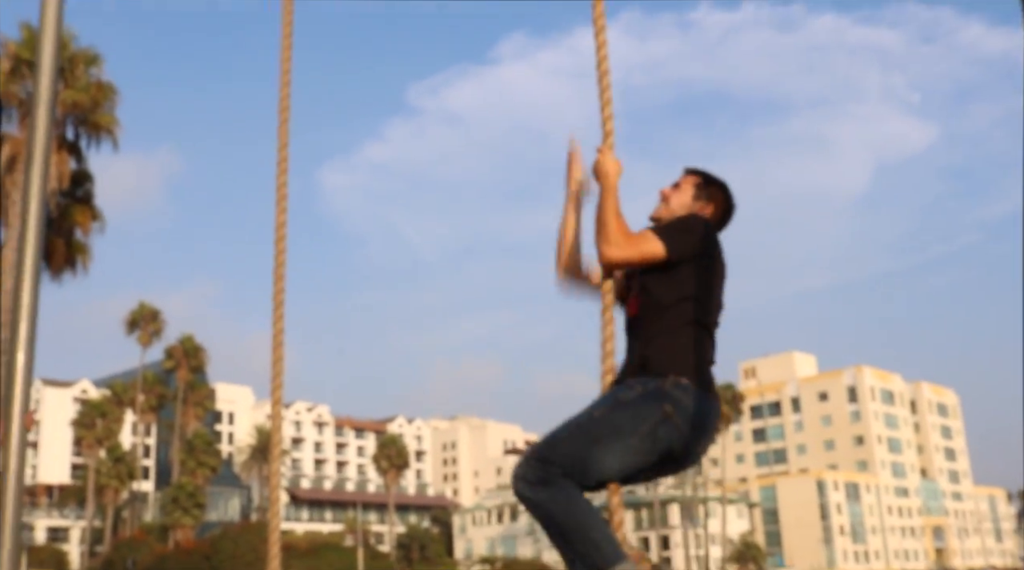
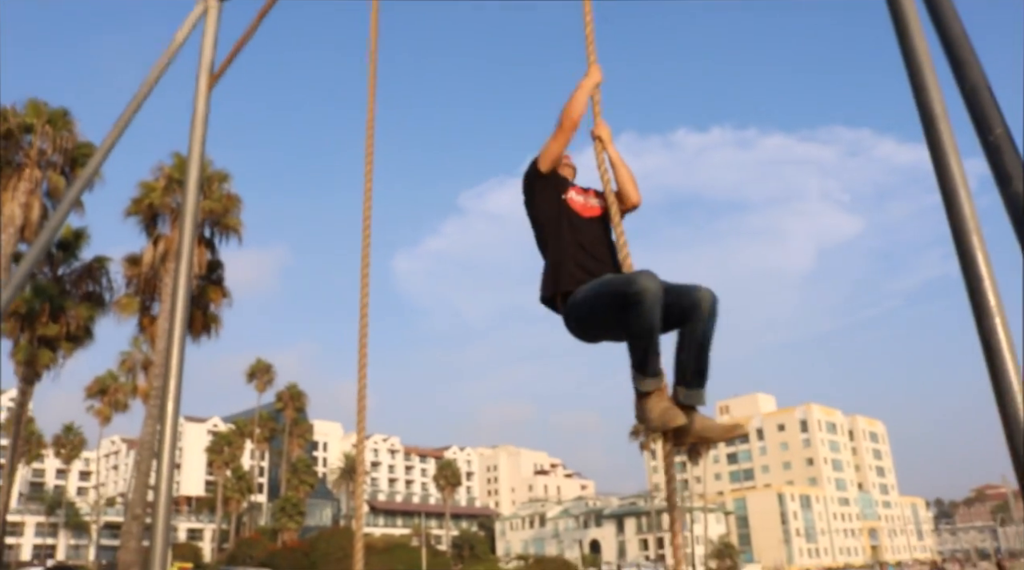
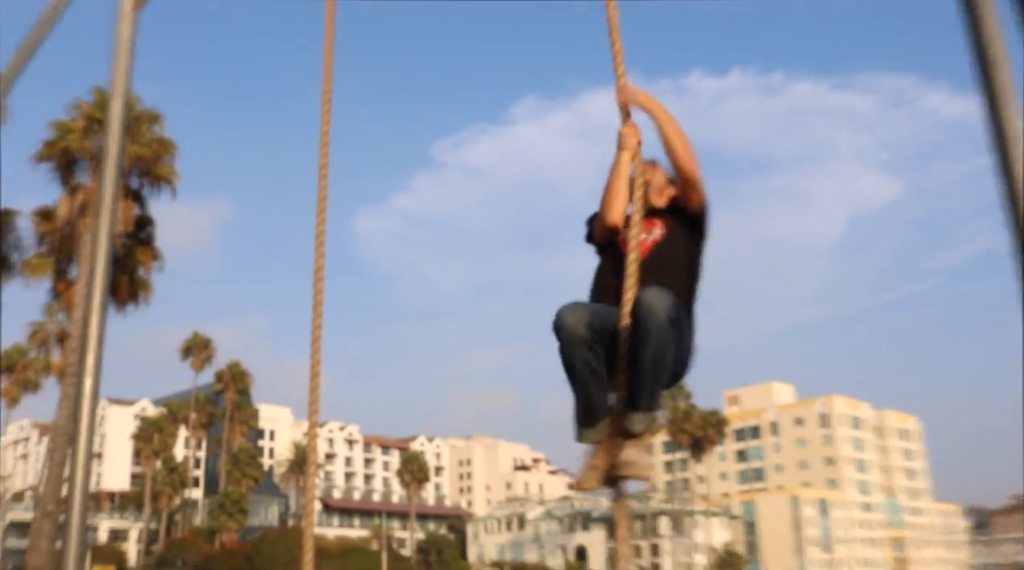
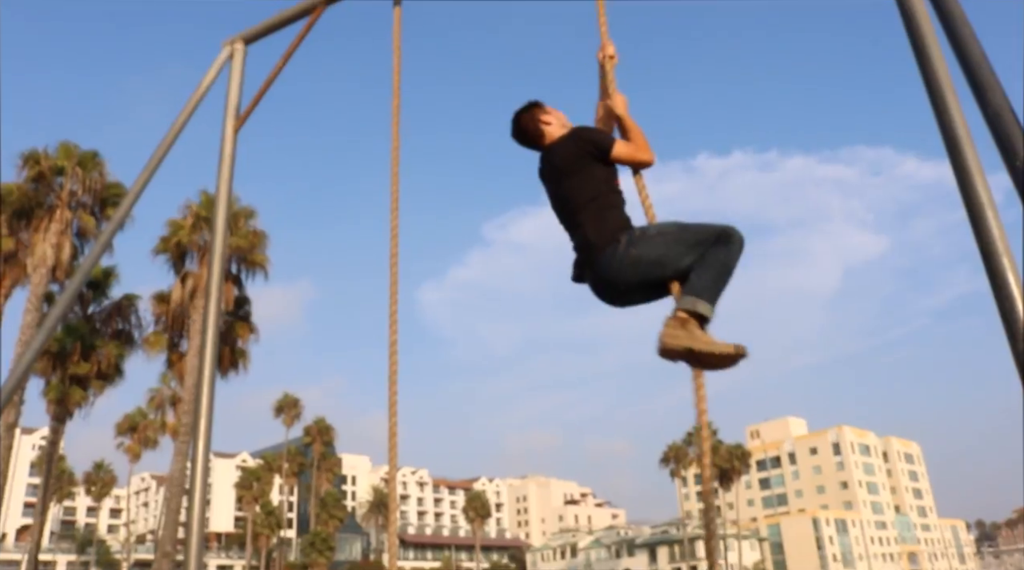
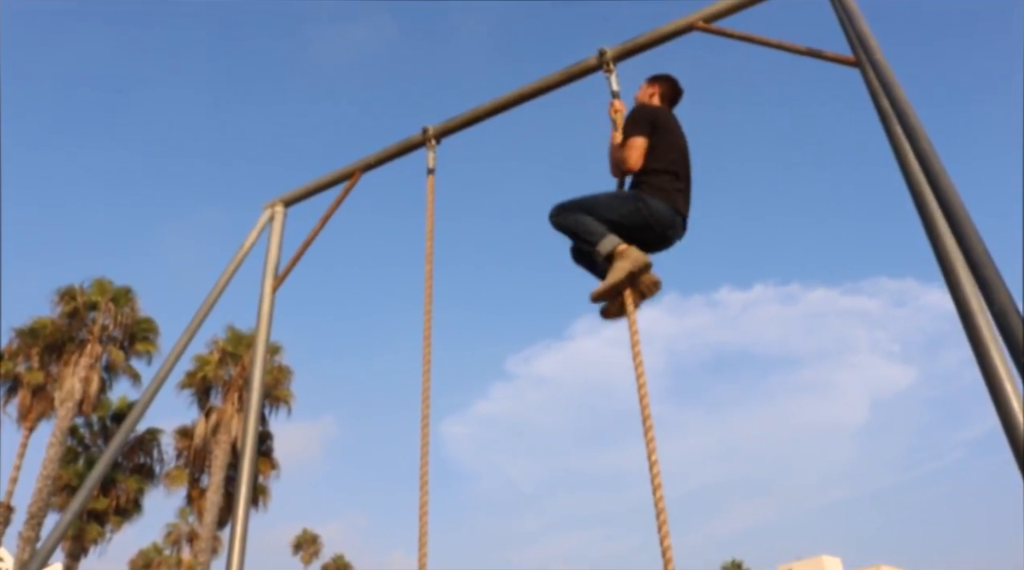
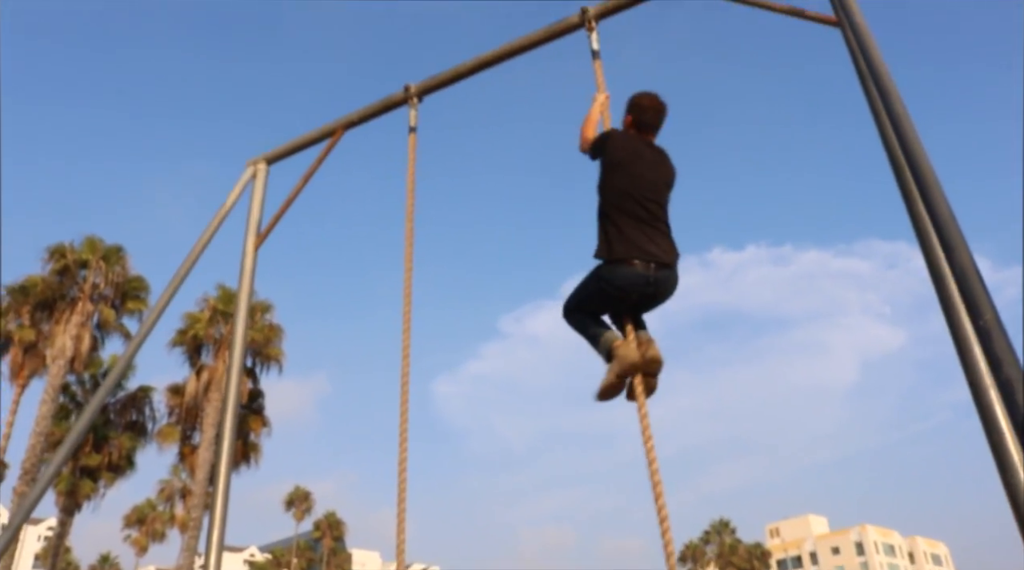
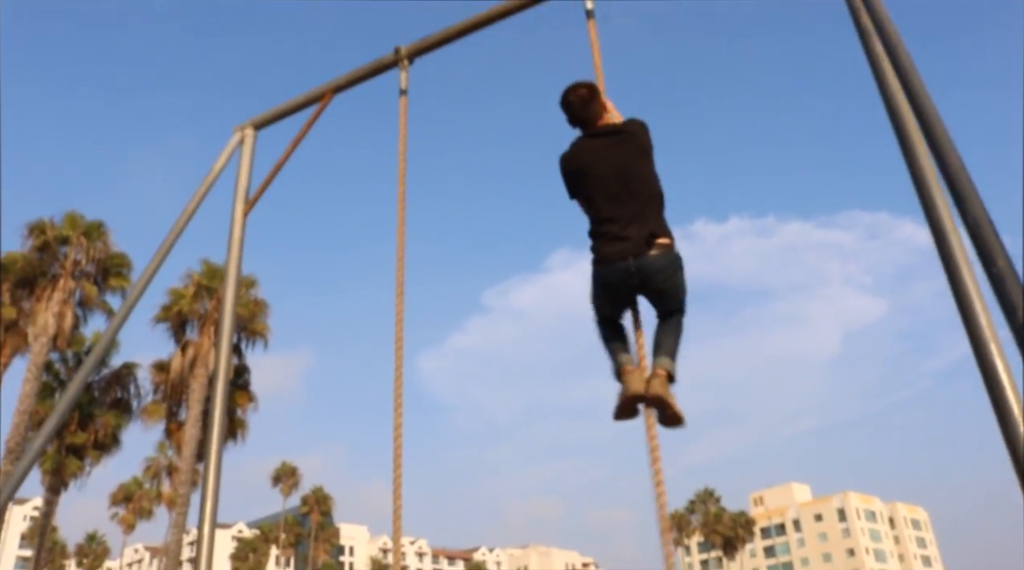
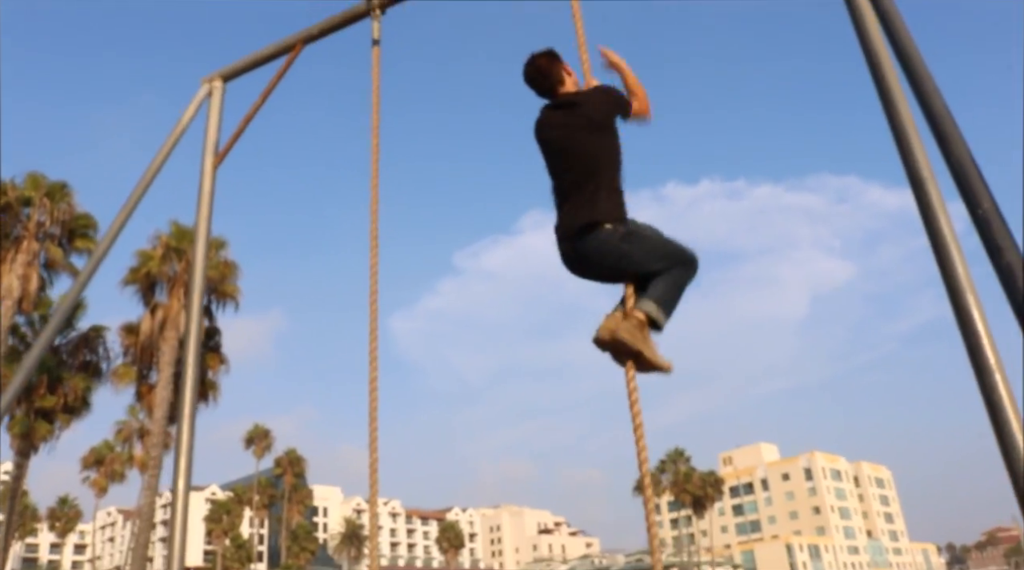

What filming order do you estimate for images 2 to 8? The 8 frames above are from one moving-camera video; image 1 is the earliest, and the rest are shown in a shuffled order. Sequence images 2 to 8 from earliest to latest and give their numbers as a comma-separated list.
3, 2, 4, 8, 7, 6, 5
